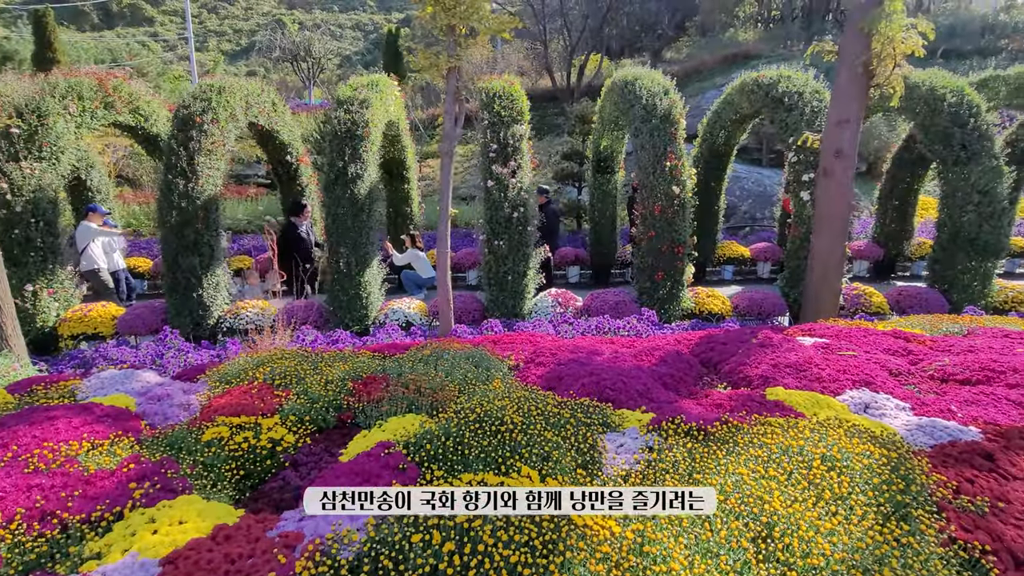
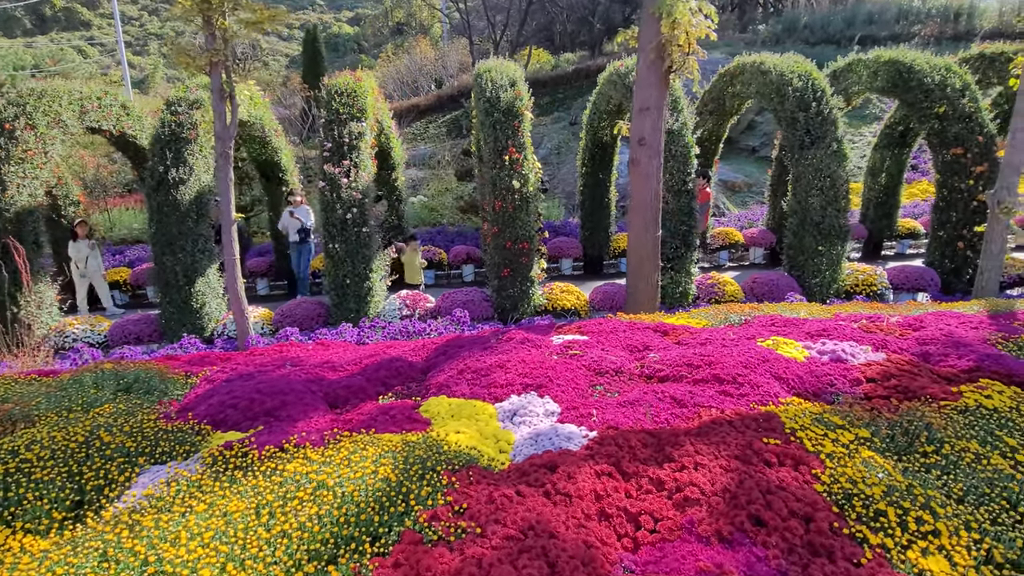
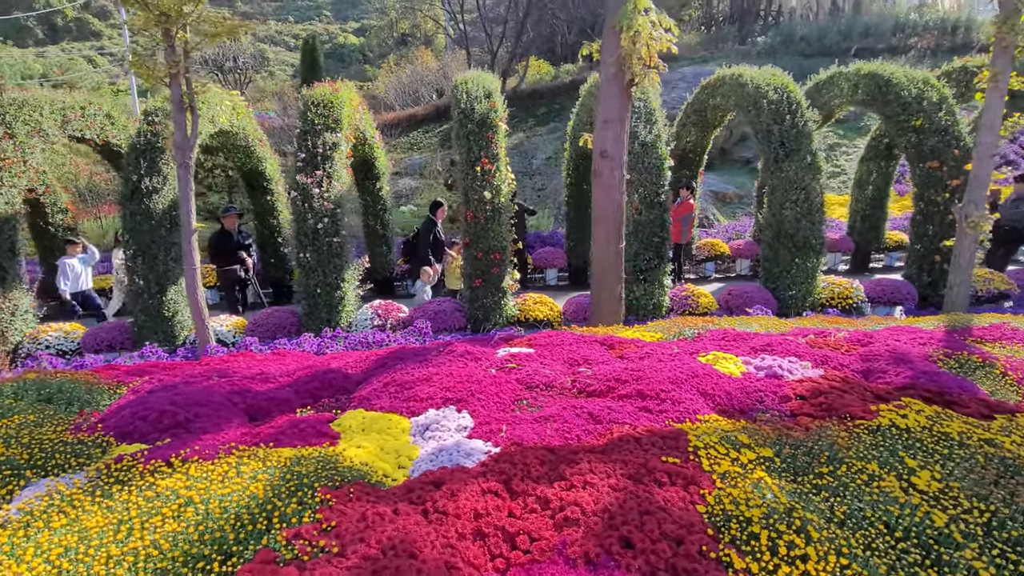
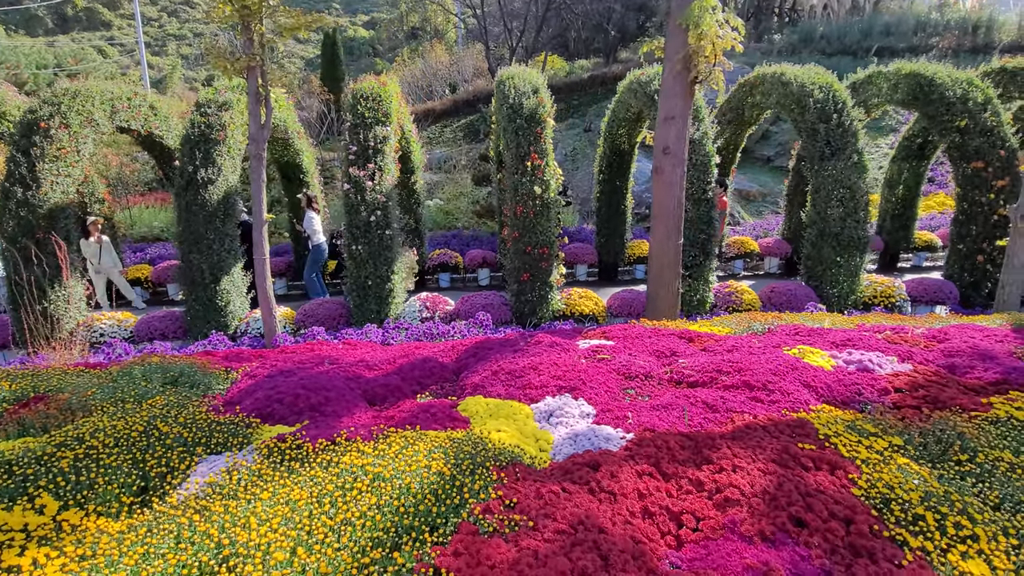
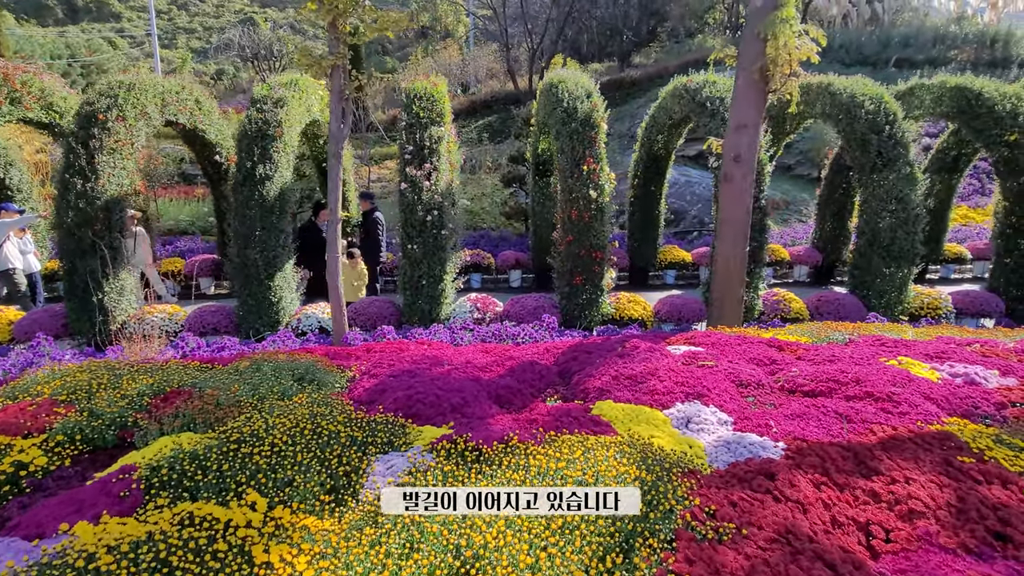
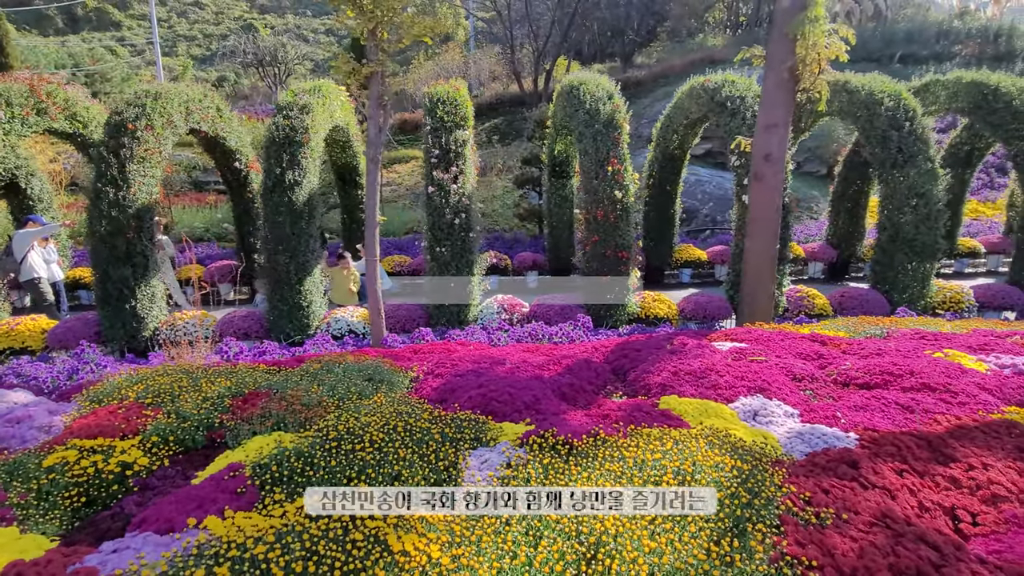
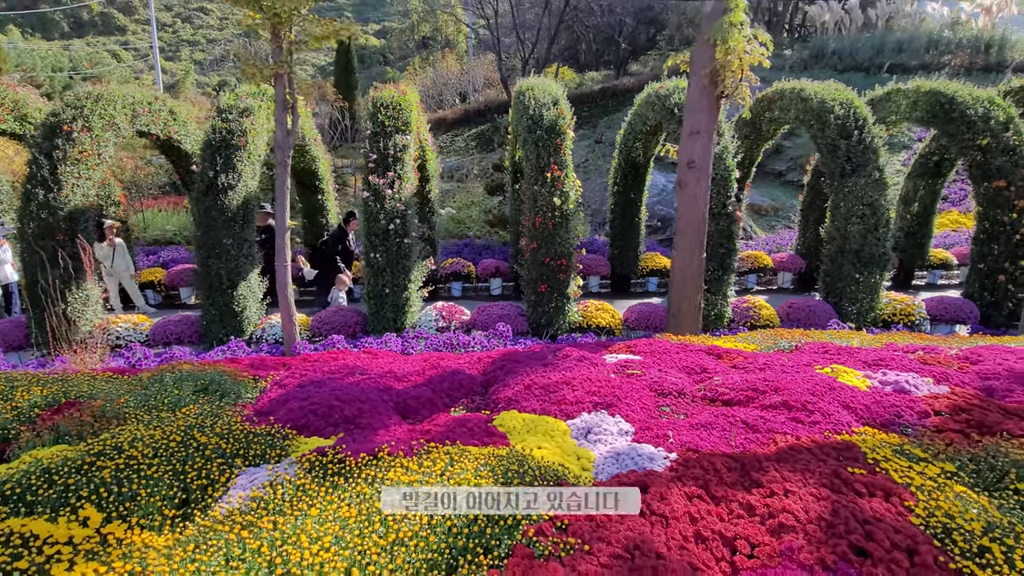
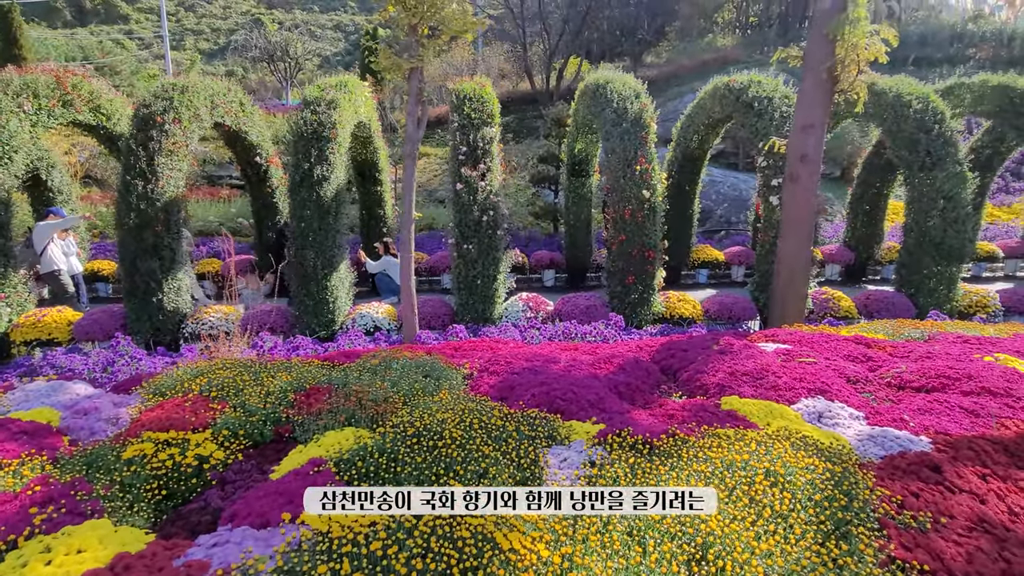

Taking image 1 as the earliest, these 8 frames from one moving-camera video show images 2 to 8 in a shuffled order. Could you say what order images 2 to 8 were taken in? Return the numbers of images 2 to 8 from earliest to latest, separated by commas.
8, 6, 5, 7, 4, 2, 3
